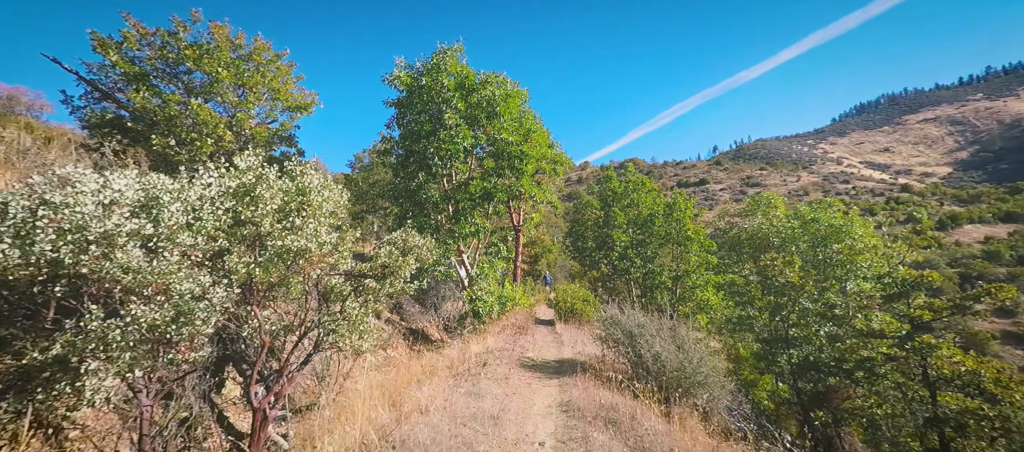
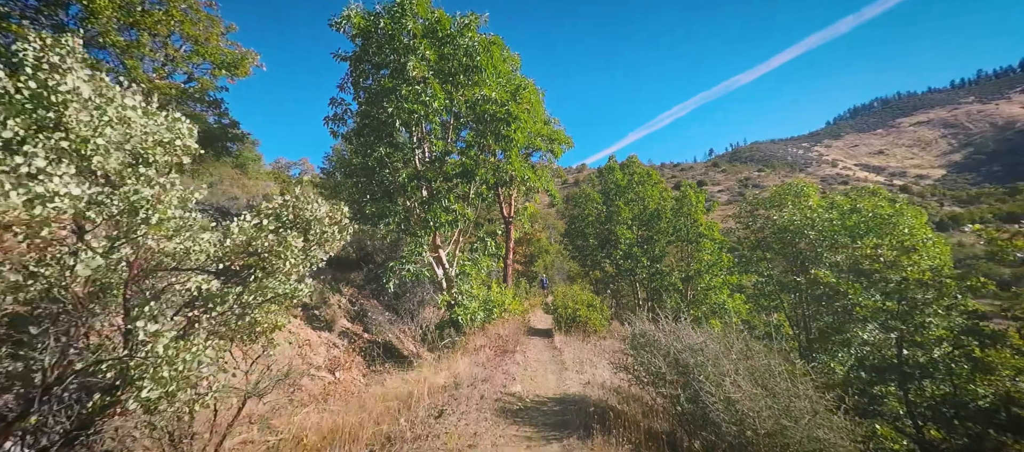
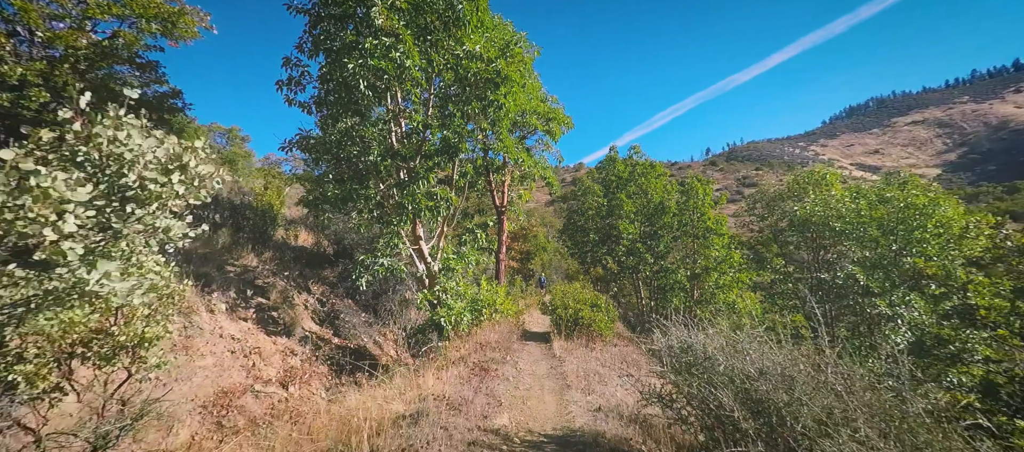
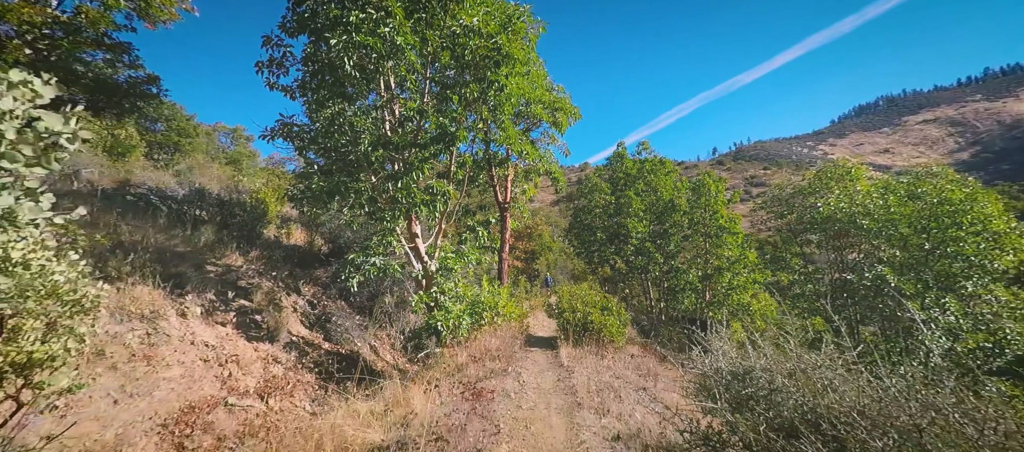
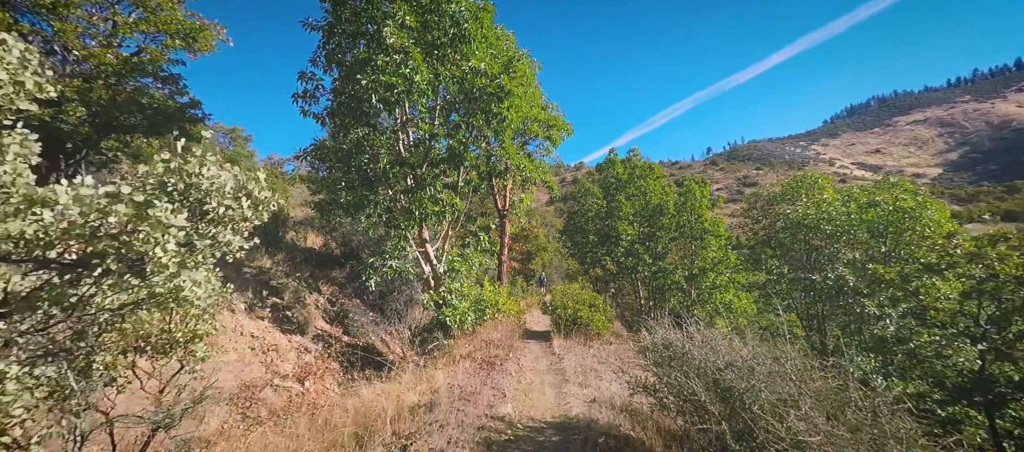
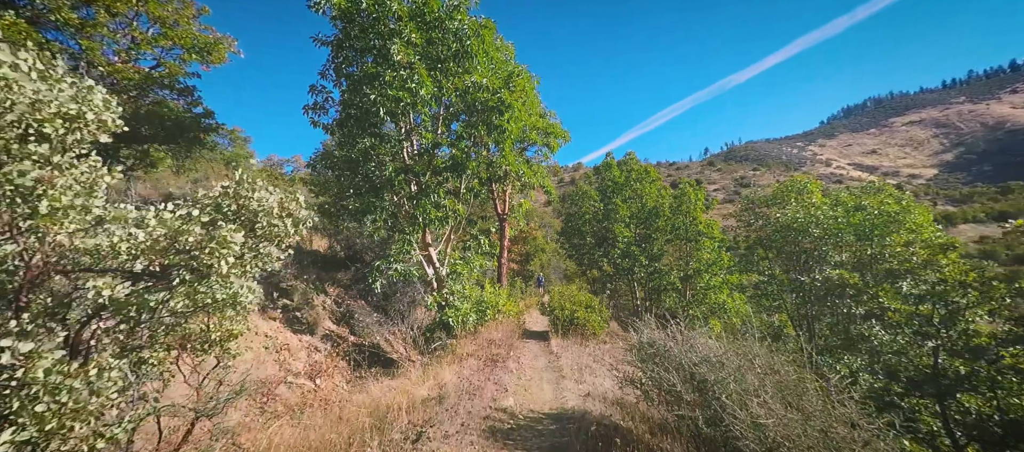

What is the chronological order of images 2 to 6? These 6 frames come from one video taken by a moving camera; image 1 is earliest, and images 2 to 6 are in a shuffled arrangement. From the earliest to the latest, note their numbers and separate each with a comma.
2, 6, 5, 3, 4
